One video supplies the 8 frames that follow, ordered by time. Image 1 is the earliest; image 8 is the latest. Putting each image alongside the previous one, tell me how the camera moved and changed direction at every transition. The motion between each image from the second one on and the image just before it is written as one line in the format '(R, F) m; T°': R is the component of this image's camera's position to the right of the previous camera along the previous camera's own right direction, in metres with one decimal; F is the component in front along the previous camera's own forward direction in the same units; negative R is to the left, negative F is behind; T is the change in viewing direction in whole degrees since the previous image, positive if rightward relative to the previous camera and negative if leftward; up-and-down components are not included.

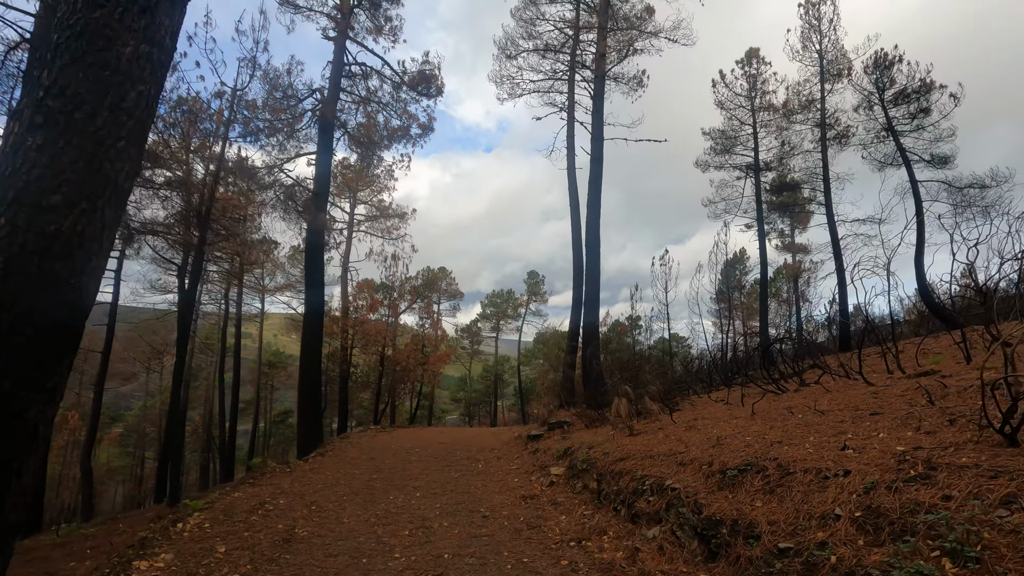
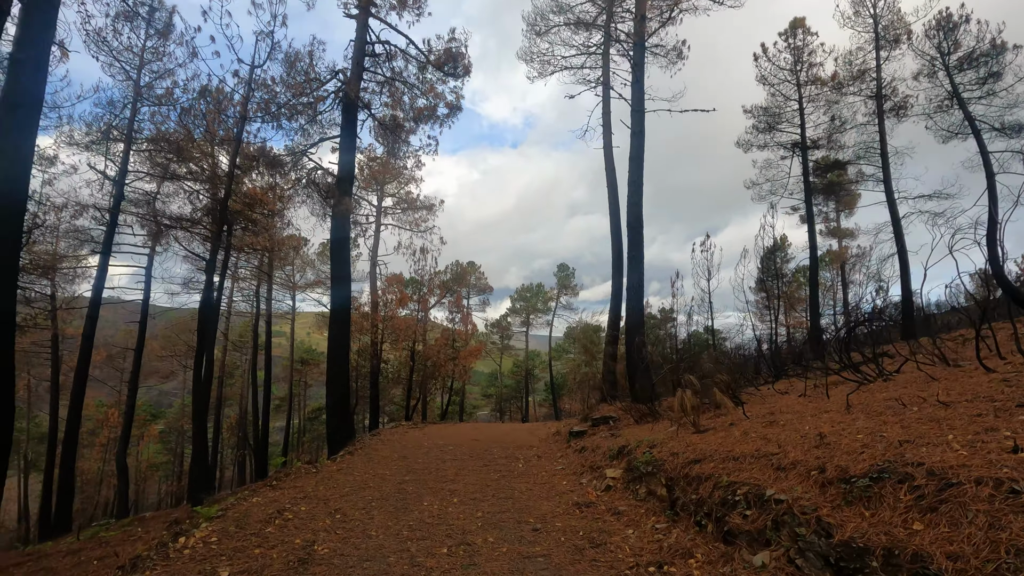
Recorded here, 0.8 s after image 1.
(-0.2, +0.6) m; -3°
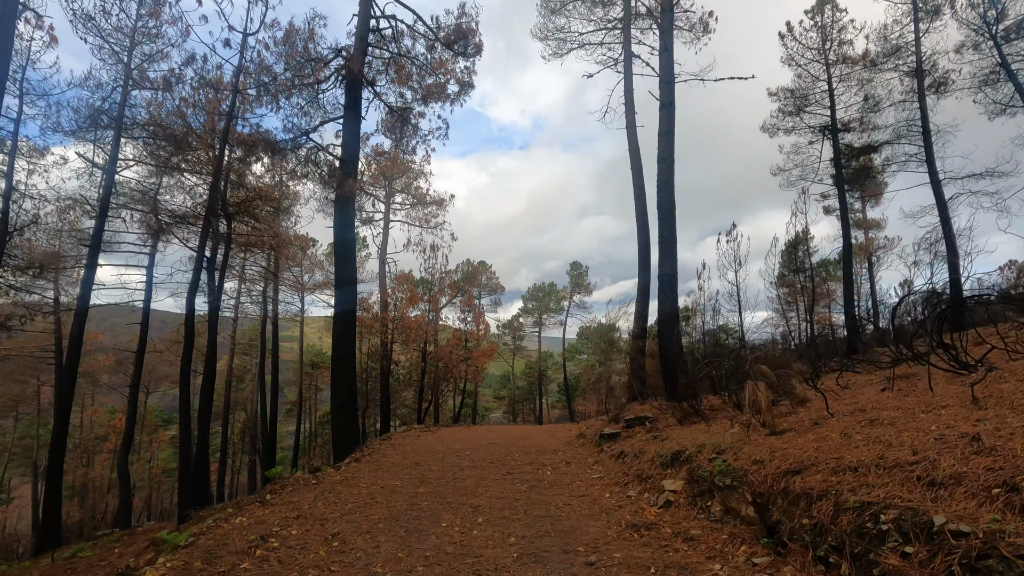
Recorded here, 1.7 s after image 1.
(-0.2, +0.7) m; -1°
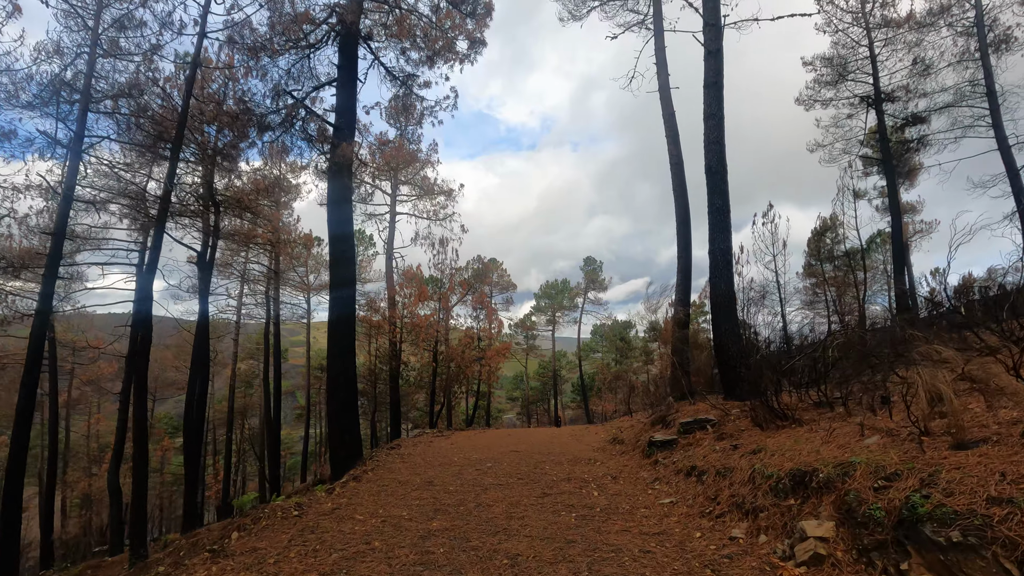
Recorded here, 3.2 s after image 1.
(-0.2, +1.1) m; -1°
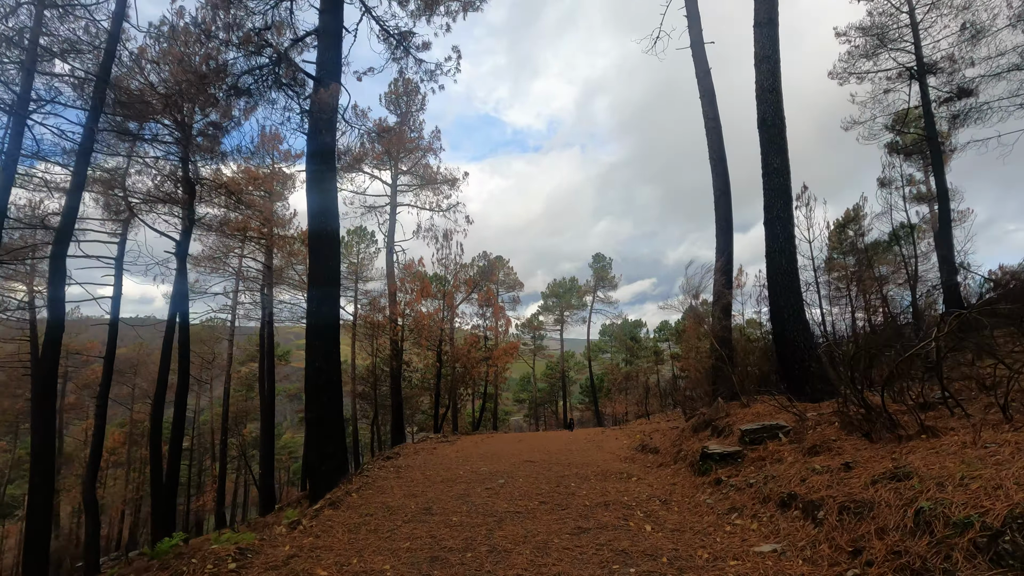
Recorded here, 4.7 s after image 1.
(-0.1, +1.1) m; -1°
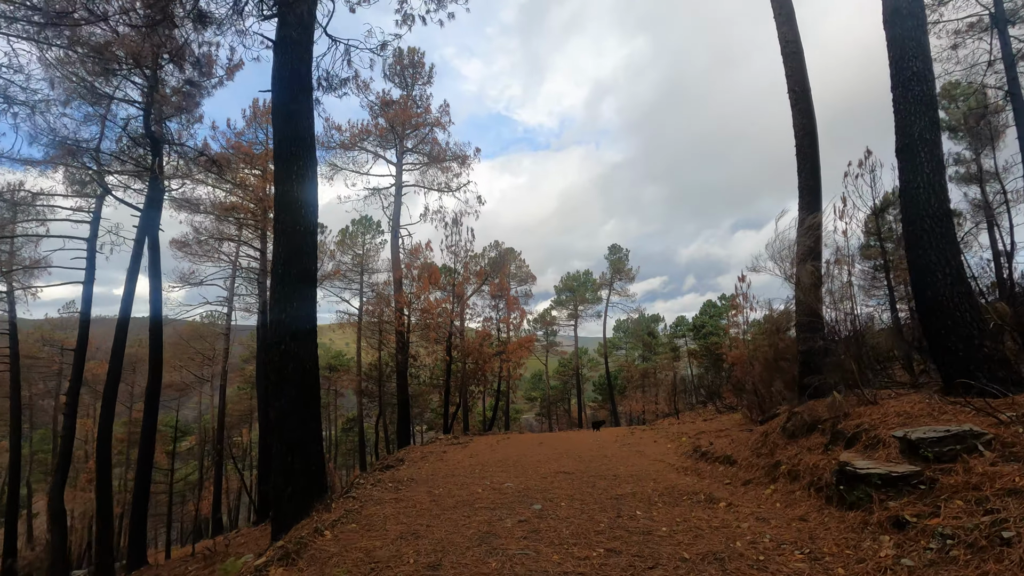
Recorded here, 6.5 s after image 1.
(-0.3, +1.4) m; -1°
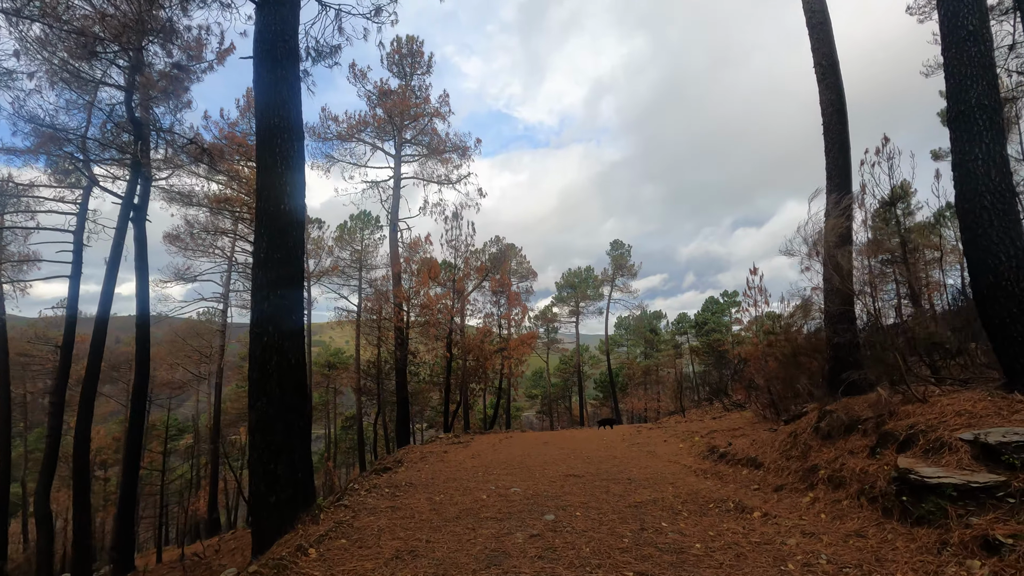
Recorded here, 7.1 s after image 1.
(-0.1, +0.4) m; 0°
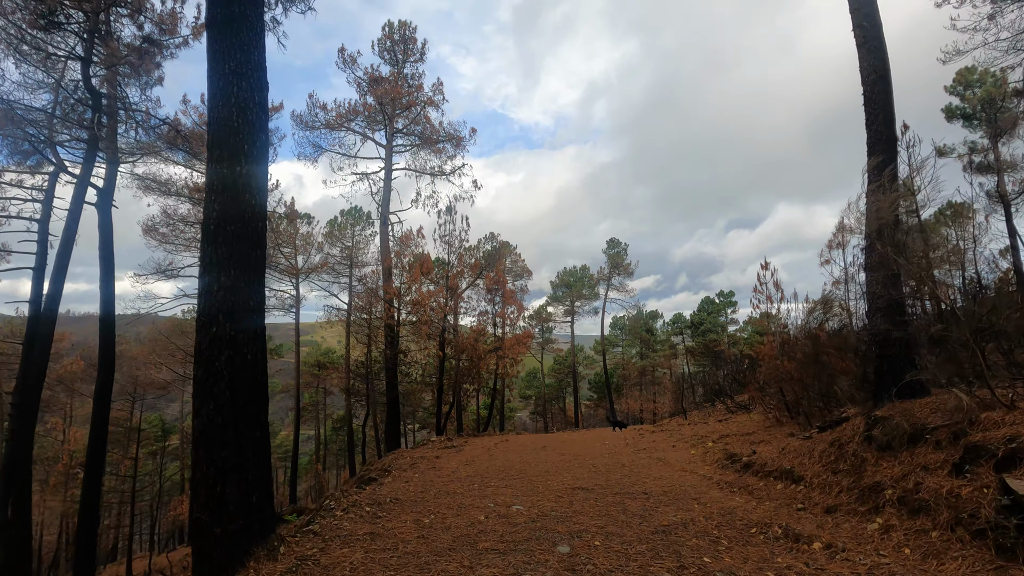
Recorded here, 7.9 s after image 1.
(-0.1, +0.6) m; +1°
